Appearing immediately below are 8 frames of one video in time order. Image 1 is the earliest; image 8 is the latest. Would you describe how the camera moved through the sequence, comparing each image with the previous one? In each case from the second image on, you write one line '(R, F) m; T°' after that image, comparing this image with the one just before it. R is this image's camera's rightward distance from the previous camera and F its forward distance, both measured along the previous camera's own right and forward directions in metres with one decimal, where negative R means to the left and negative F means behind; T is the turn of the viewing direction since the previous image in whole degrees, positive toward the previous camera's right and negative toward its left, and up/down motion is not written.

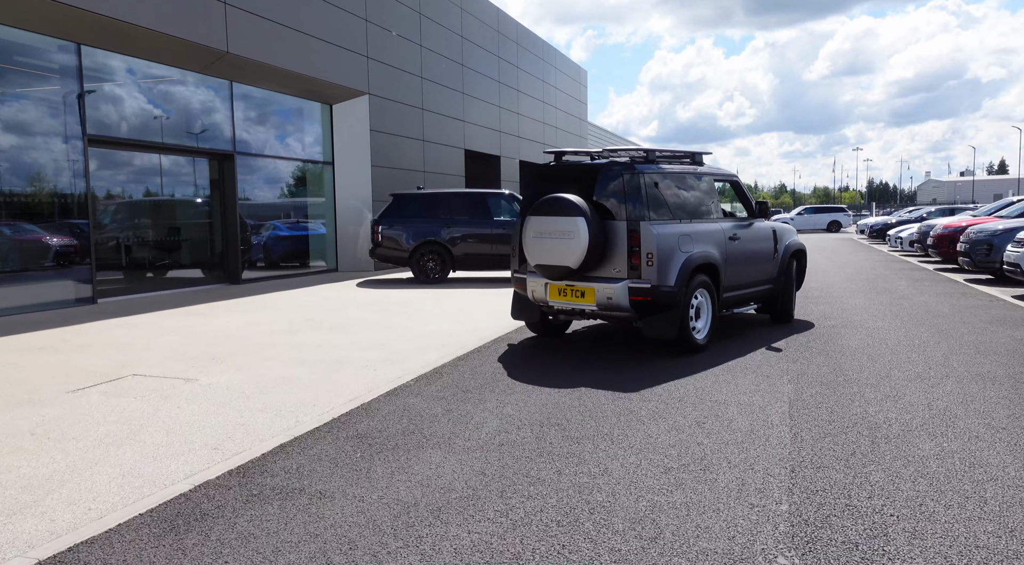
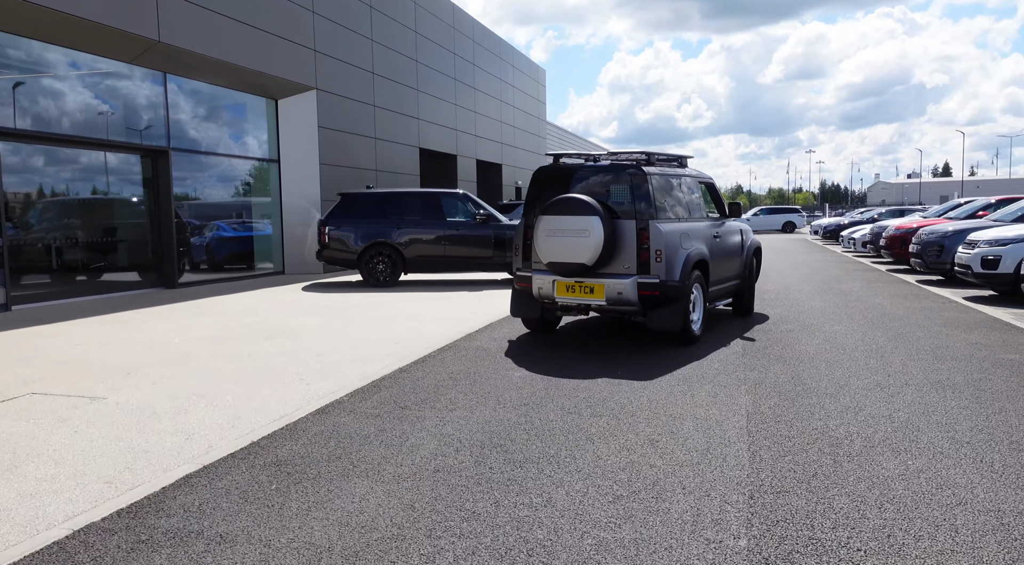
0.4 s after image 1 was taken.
(+0.1, +0.4) m; +3°
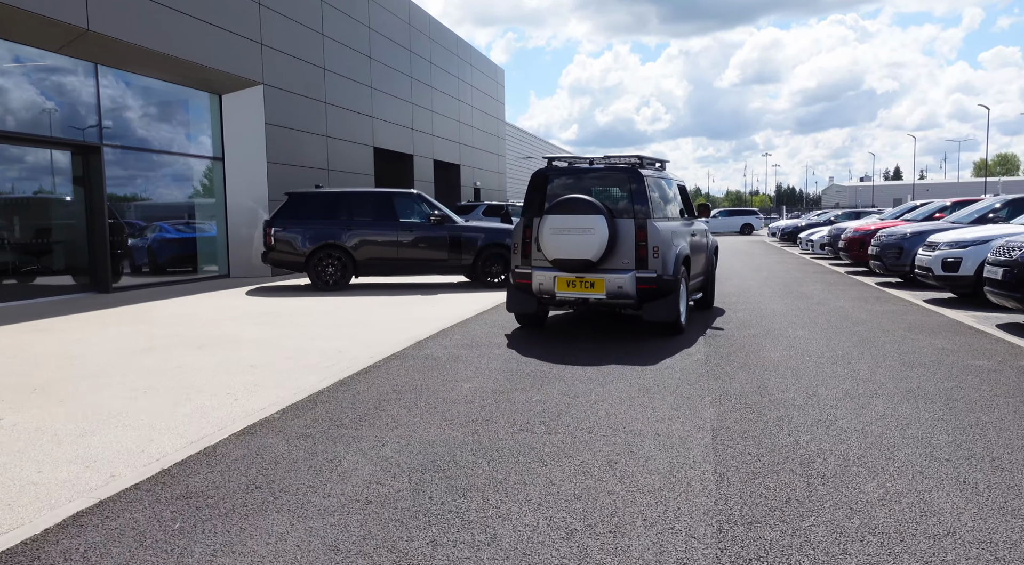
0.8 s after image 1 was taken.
(+0.1, +0.4) m; +3°
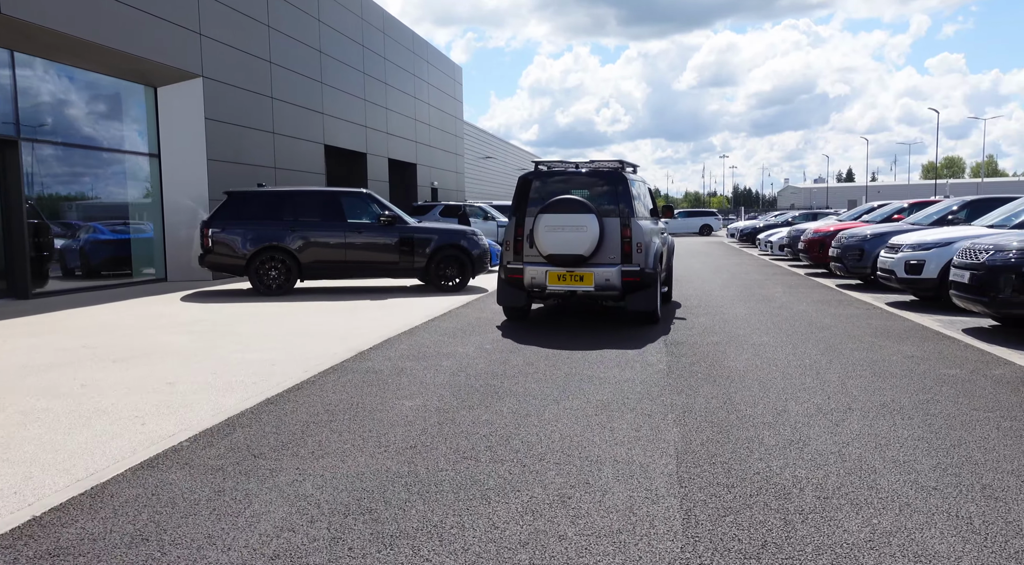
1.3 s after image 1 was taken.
(+0.1, +0.5) m; +3°
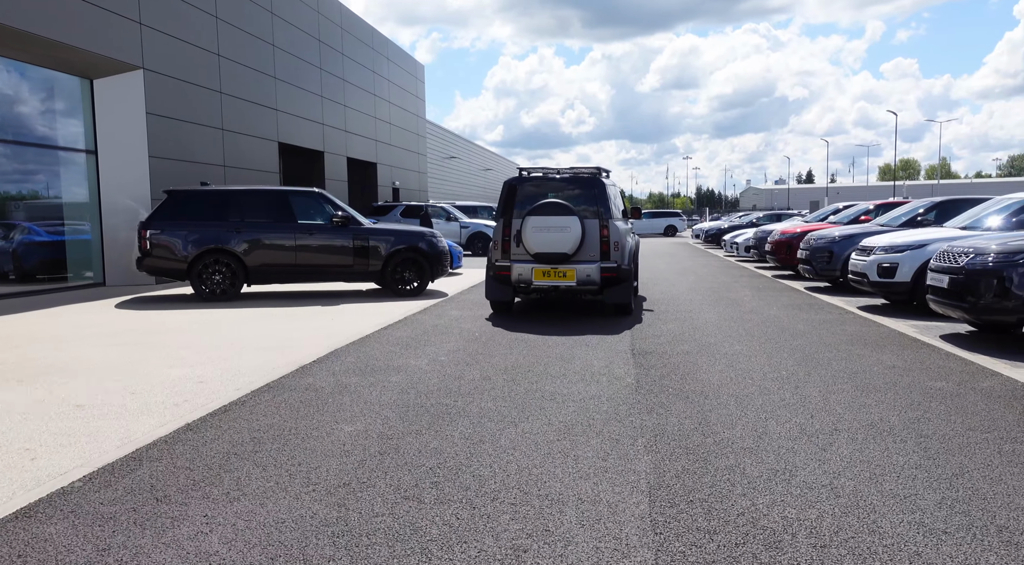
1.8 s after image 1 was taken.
(+0.1, +0.6) m; +3°
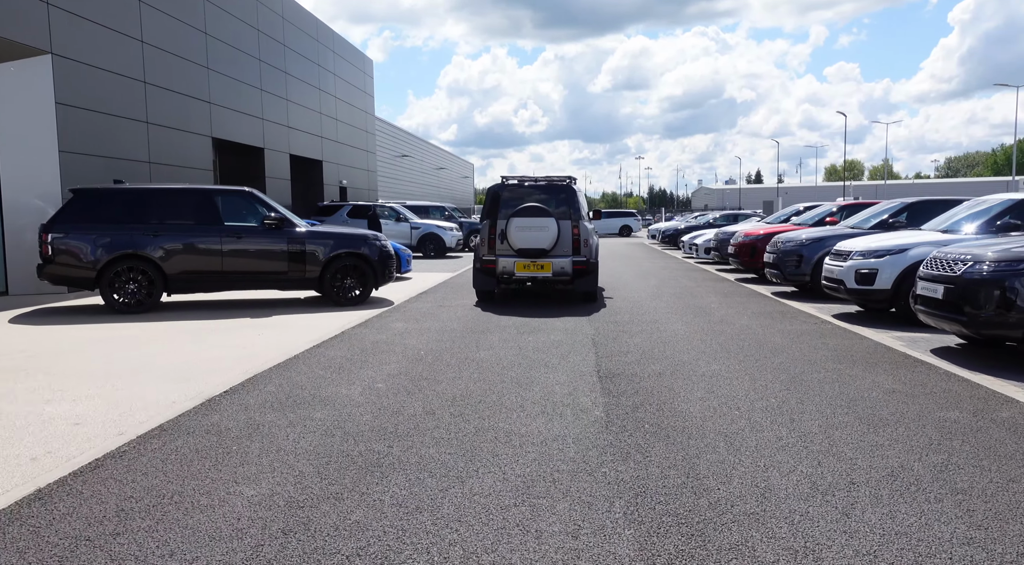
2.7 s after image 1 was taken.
(+0.1, +0.9) m; +4°
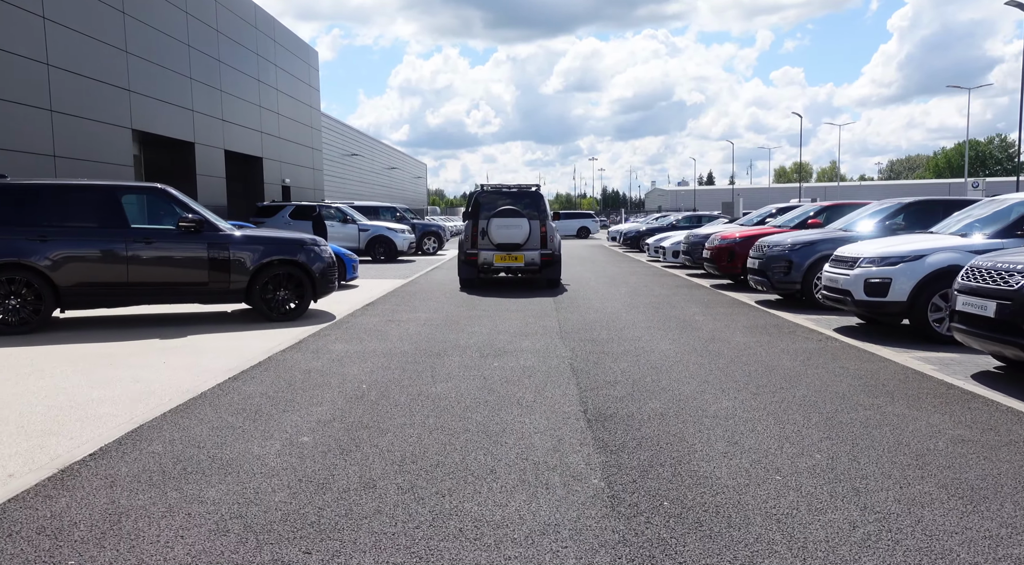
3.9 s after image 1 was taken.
(-0.1, +1.3) m; +4°
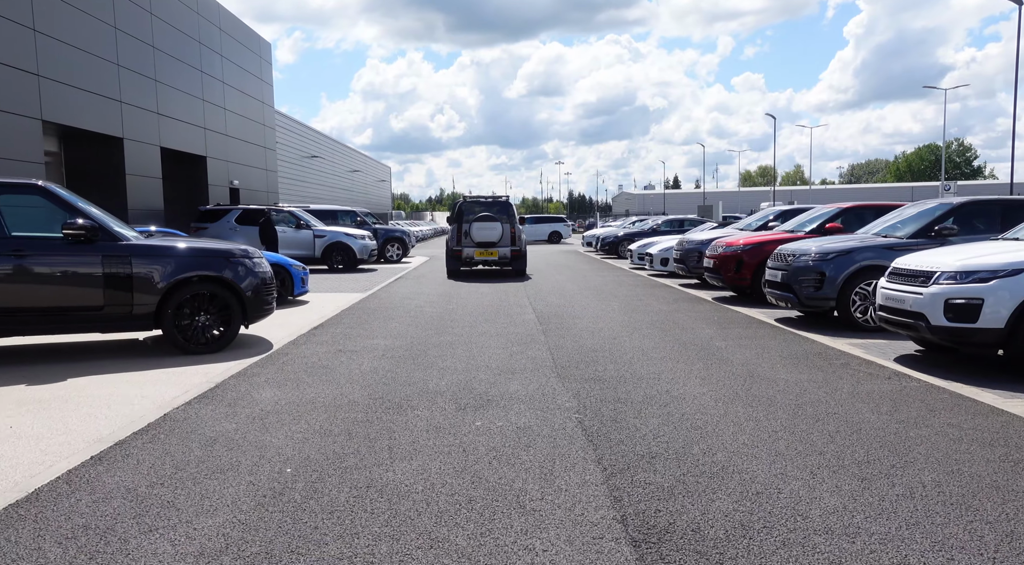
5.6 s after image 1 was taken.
(-0.2, +1.8) m; +3°
